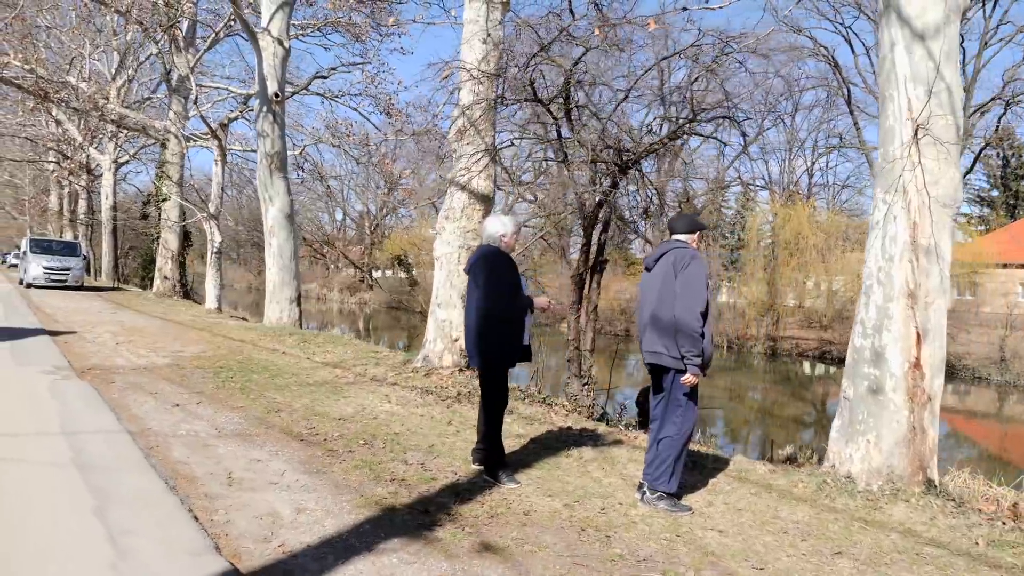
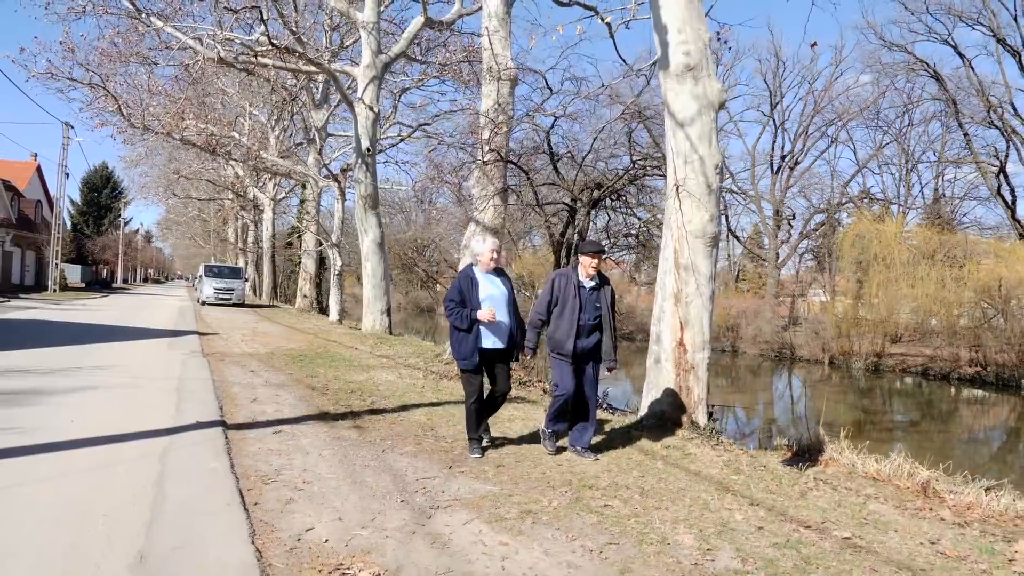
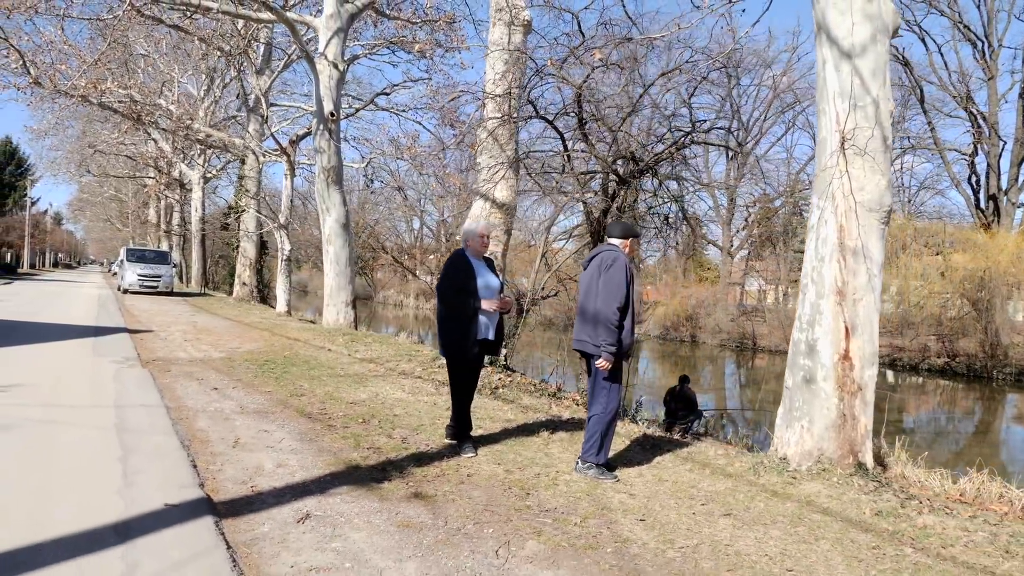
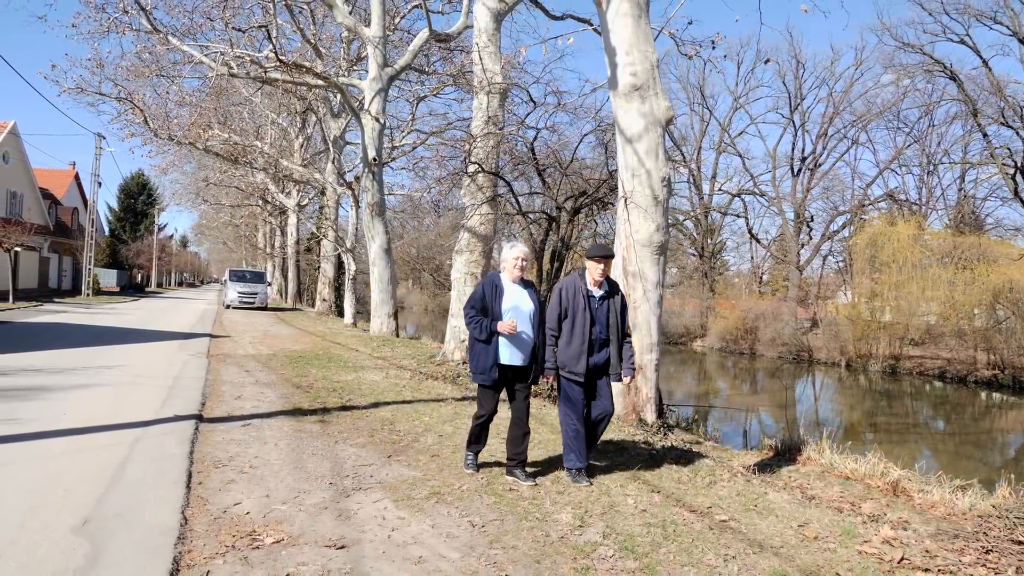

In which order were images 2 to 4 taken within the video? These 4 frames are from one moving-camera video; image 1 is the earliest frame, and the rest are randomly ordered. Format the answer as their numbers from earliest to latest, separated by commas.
3, 2, 4
